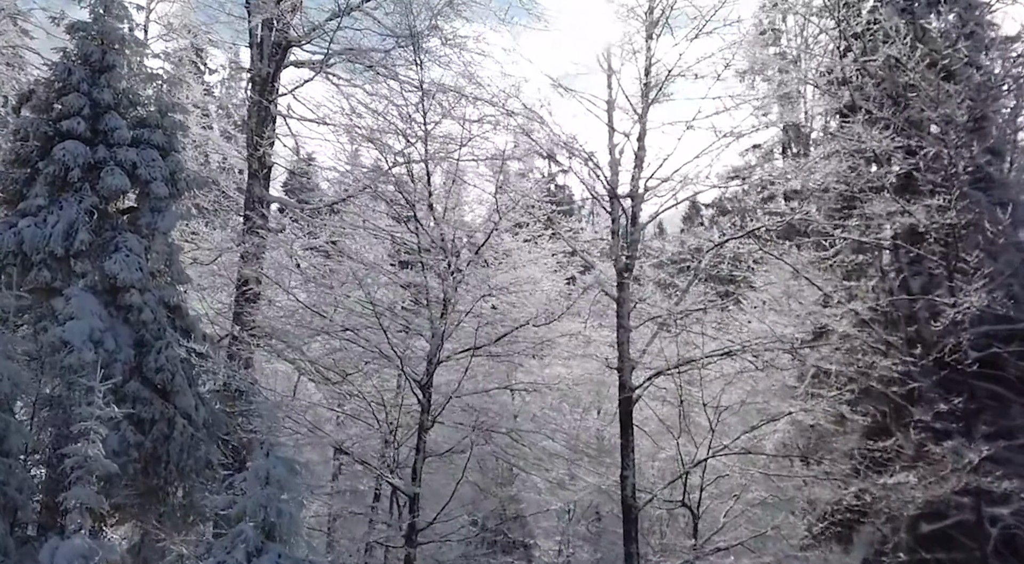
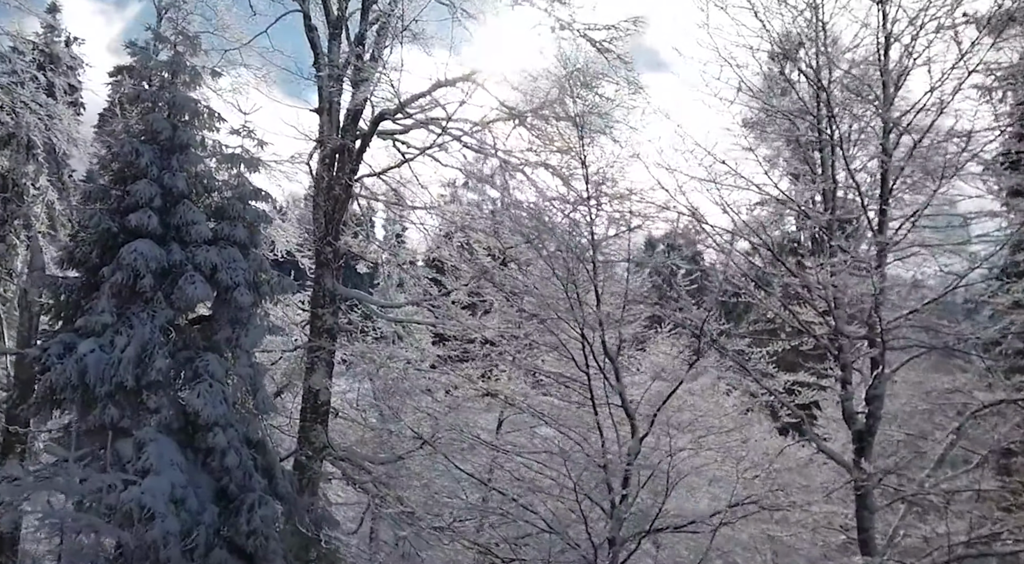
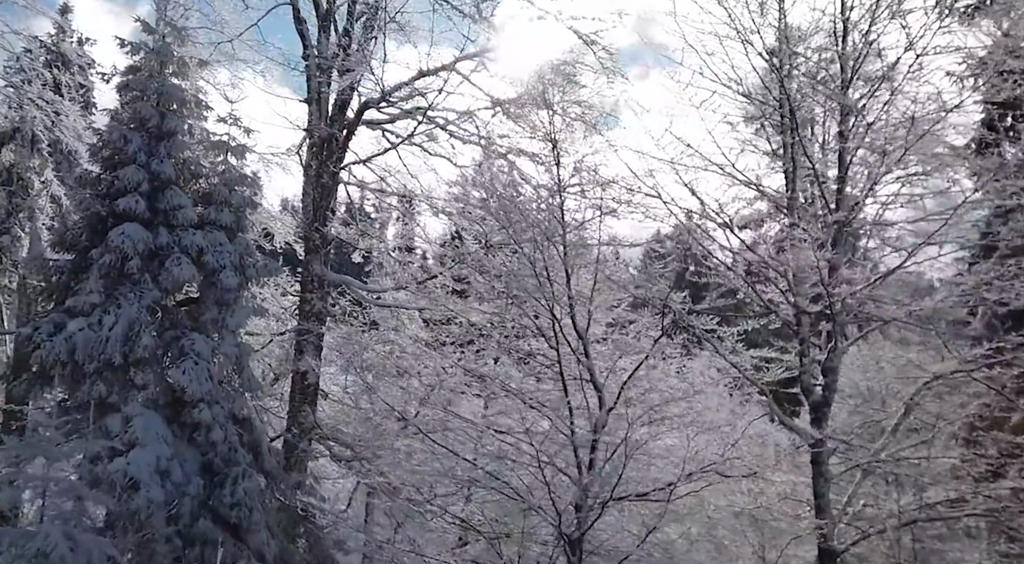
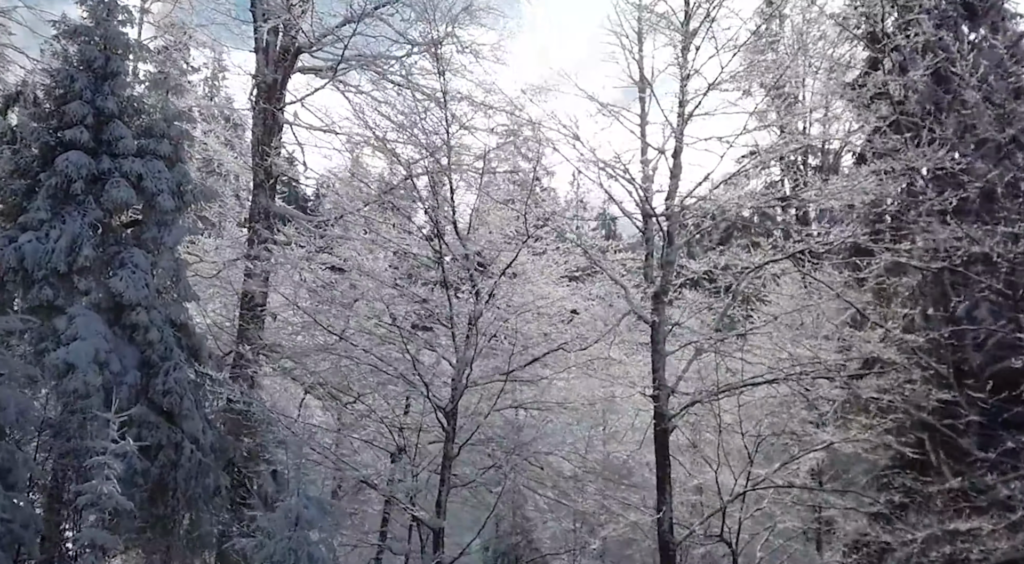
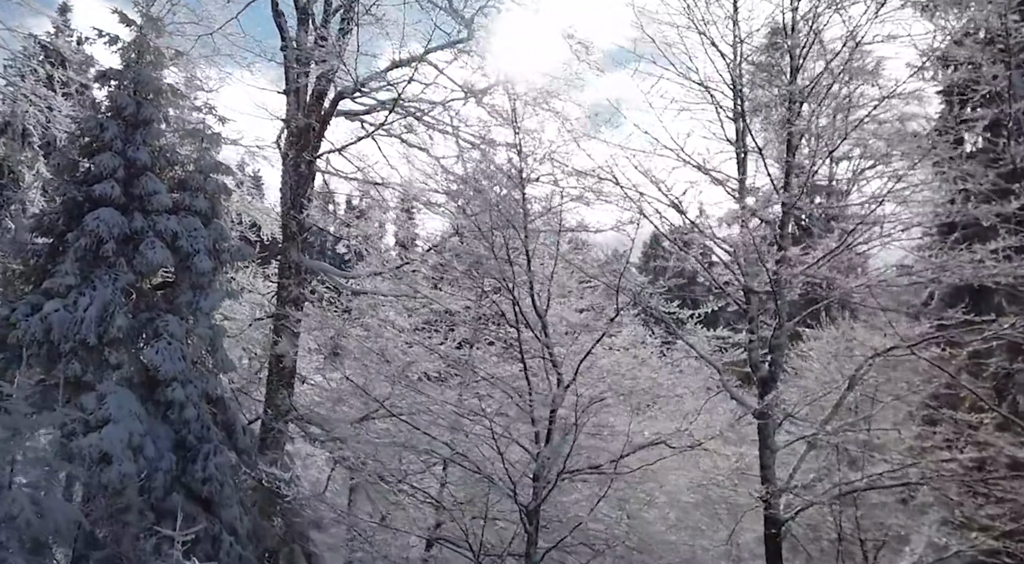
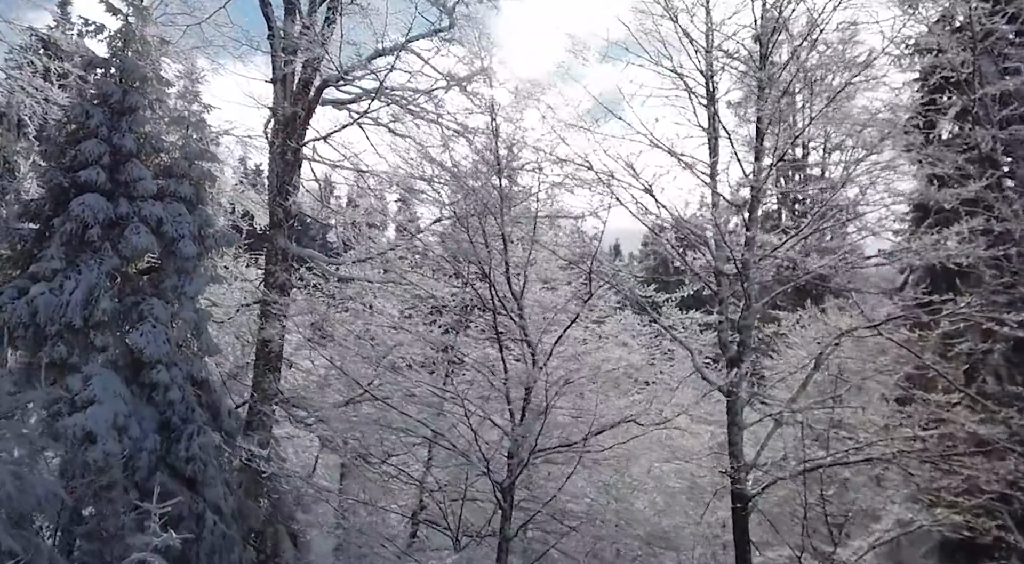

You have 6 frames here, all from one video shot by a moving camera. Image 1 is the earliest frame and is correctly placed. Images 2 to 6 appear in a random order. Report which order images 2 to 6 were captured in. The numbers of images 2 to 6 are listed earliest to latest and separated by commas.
4, 6, 5, 3, 2
